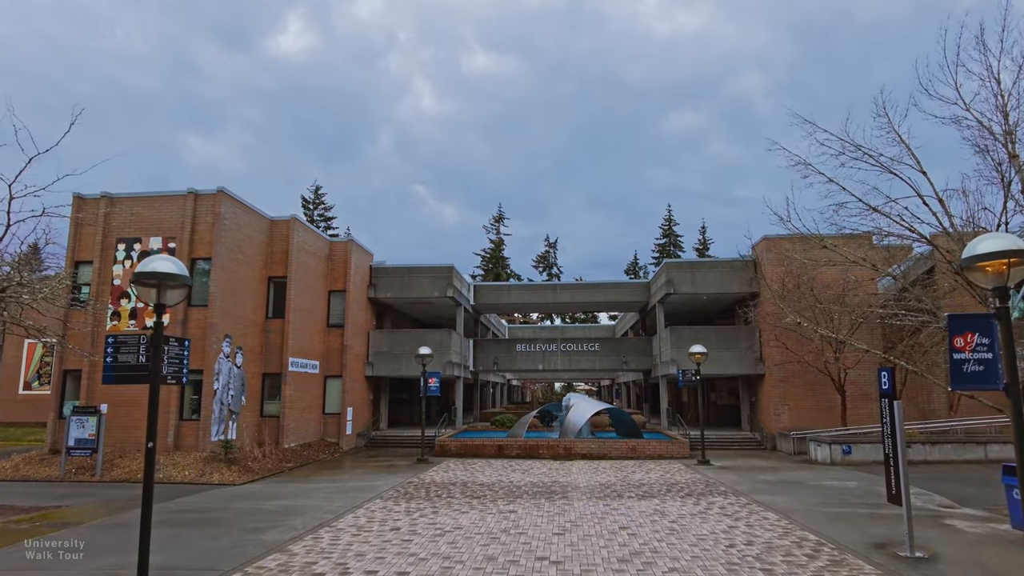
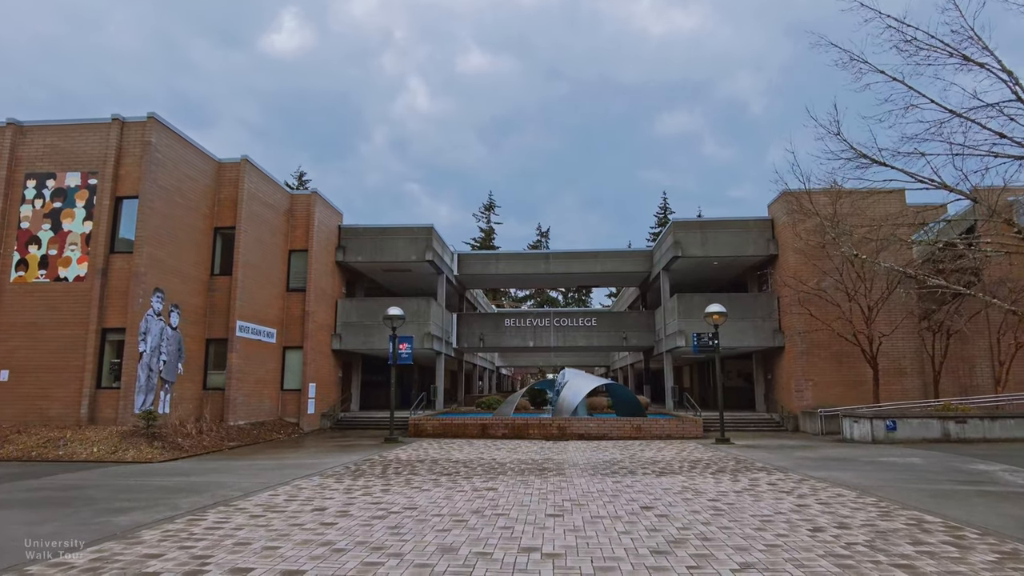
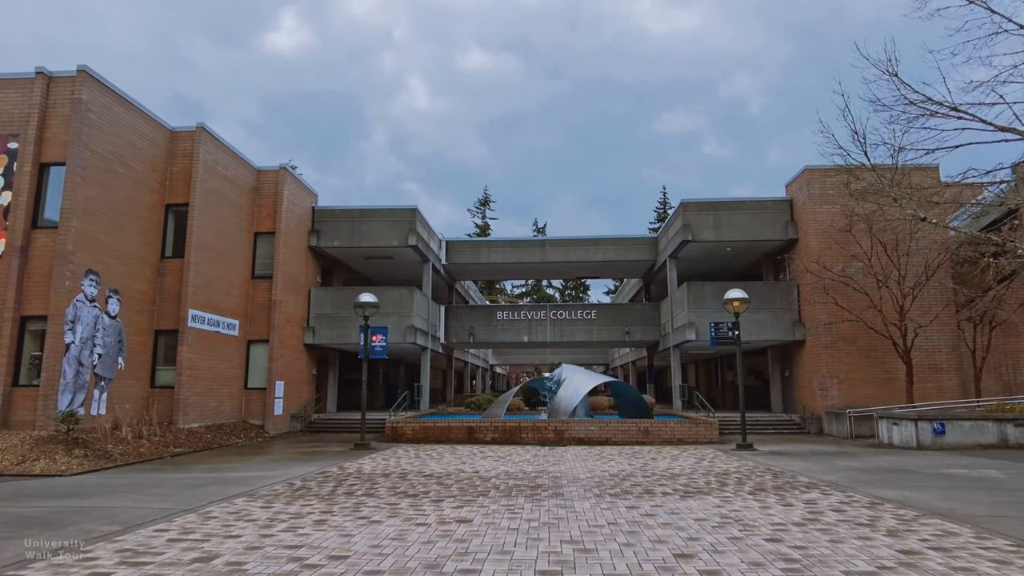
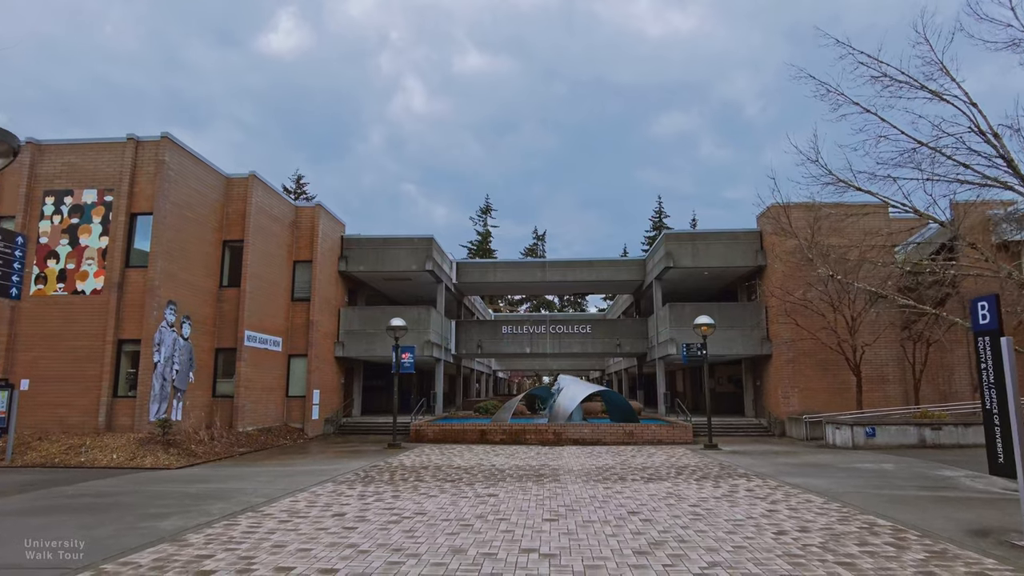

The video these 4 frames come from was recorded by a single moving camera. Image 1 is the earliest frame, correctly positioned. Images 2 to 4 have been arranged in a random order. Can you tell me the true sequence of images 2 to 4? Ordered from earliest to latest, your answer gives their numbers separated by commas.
4, 2, 3
